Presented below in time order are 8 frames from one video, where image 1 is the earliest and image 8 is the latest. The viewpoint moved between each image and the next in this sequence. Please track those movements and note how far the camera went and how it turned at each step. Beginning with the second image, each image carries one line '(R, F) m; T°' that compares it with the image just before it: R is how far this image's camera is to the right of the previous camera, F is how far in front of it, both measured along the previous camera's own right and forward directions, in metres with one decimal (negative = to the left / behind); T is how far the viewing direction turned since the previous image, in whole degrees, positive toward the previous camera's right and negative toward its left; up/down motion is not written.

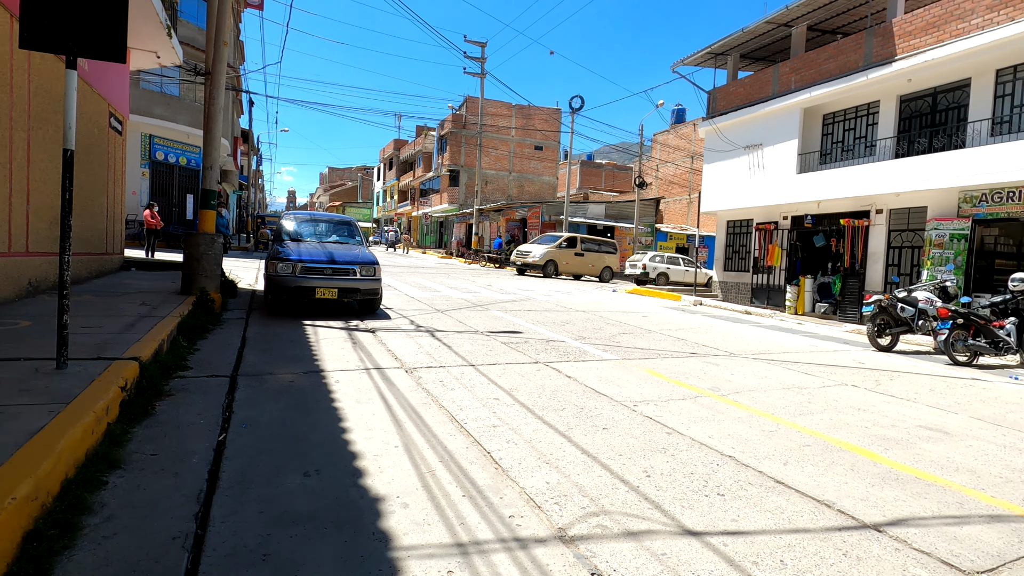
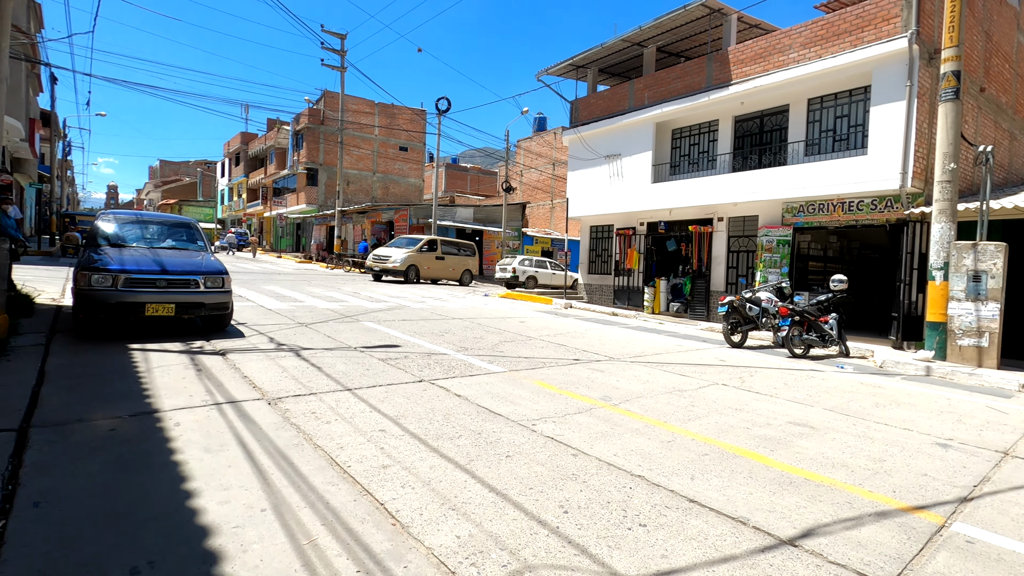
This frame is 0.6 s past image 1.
(-0.2, +0.5) m; +14°
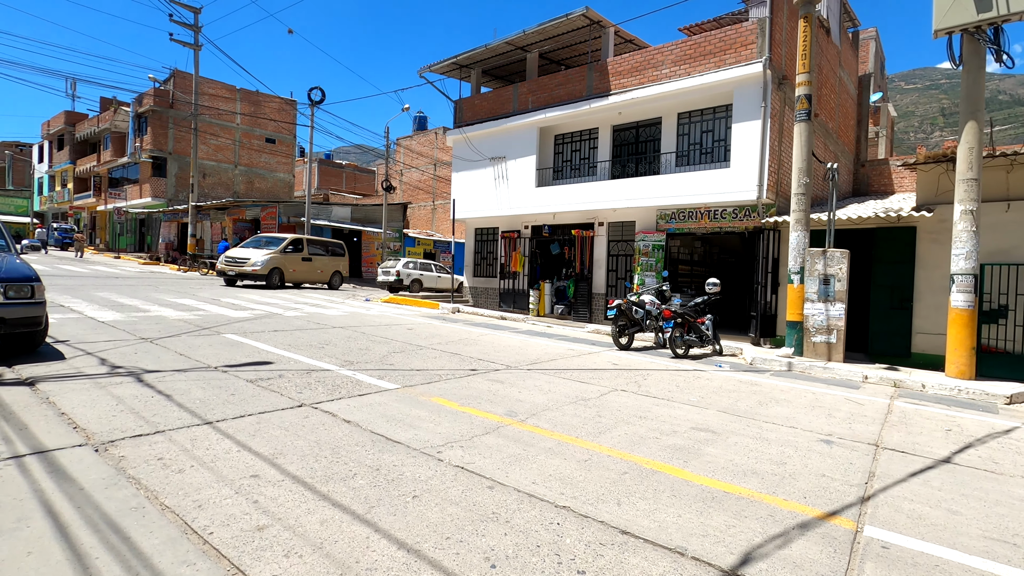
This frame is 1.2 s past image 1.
(-0.2, +0.5) m; +13°
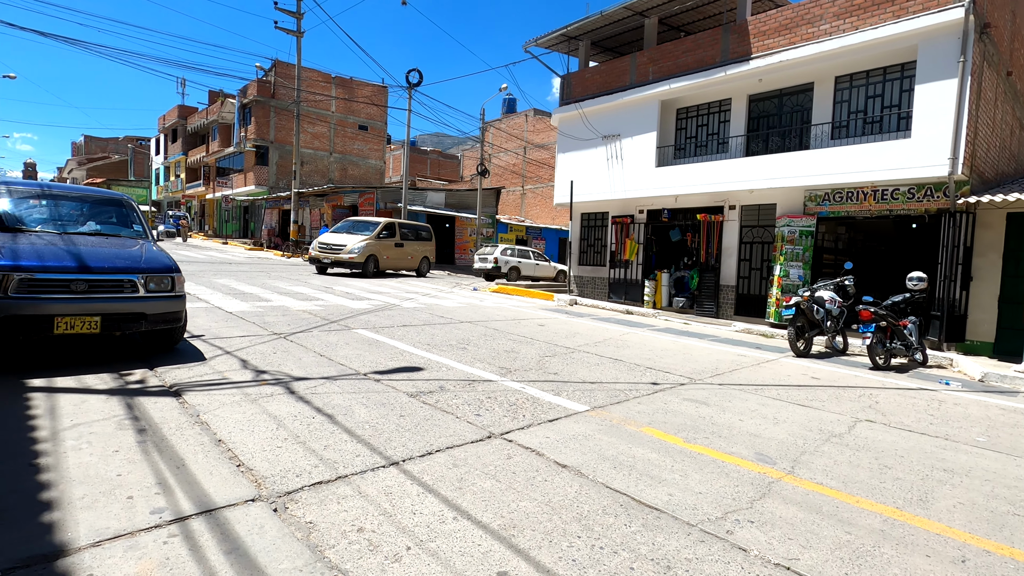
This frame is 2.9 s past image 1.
(-1.4, +1.3) m; -8°
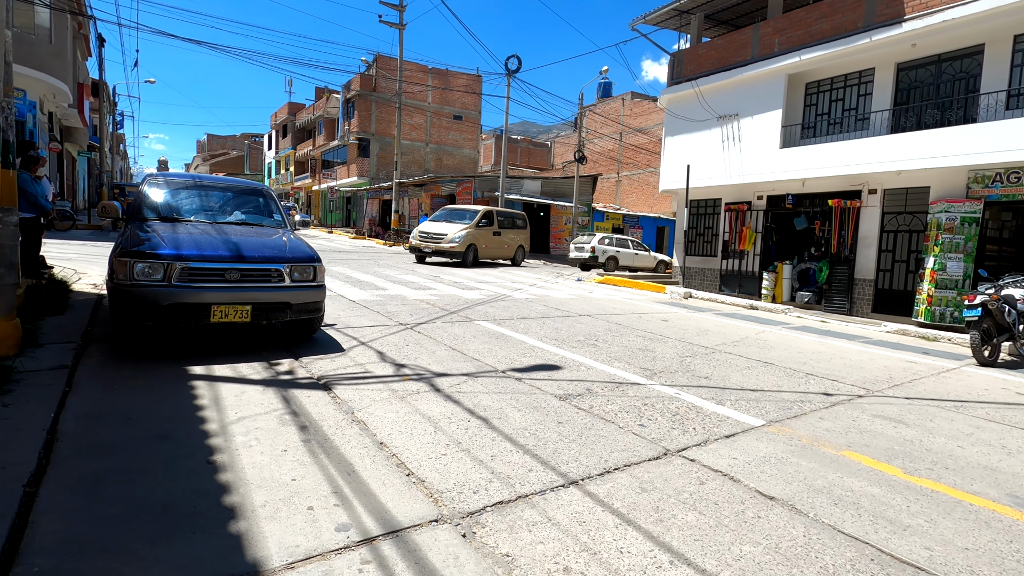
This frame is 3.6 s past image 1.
(-0.7, +0.4) m; -9°
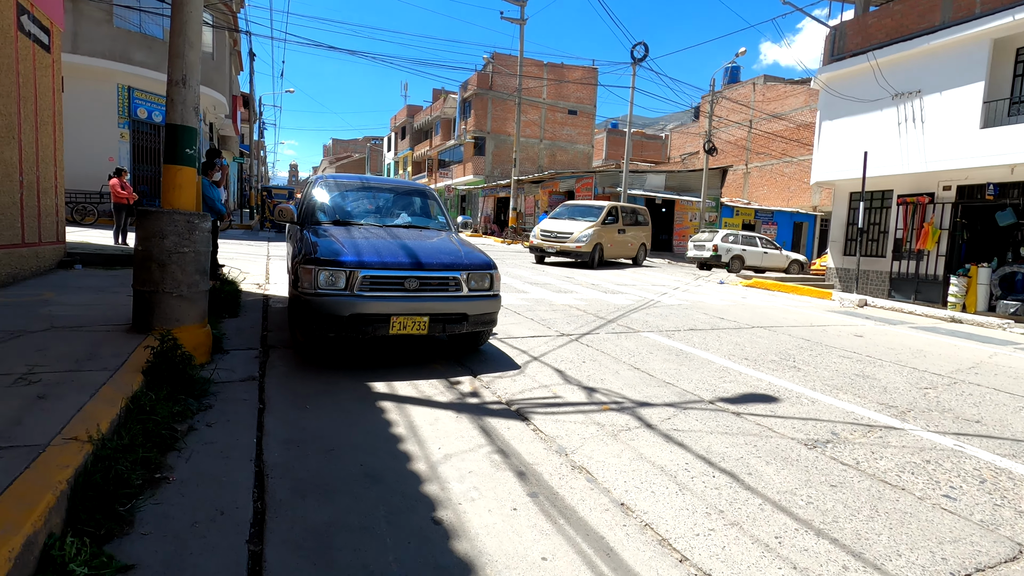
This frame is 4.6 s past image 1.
(-0.9, +0.7) m; -11°
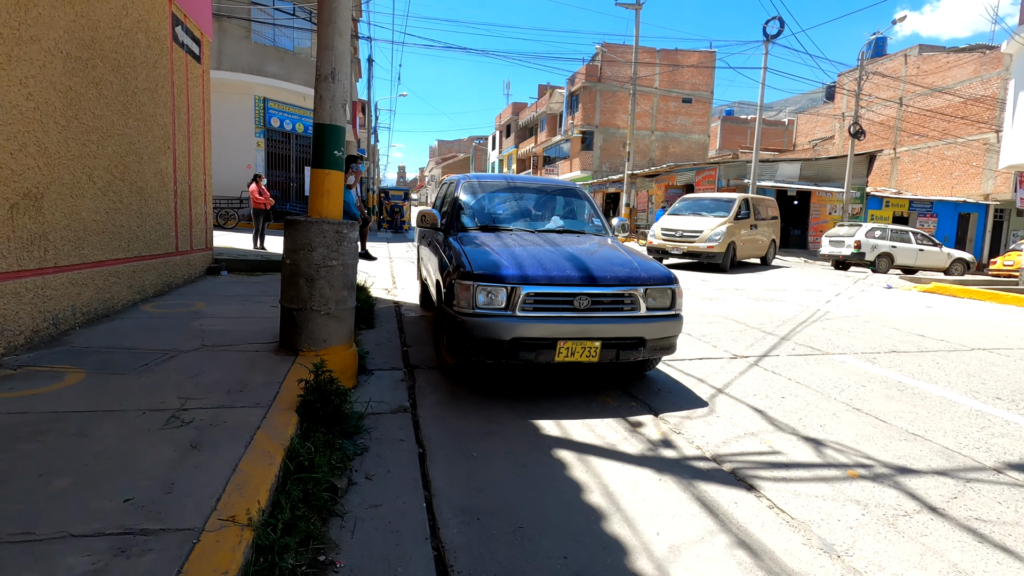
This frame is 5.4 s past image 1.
(-0.7, +0.8) m; -10°
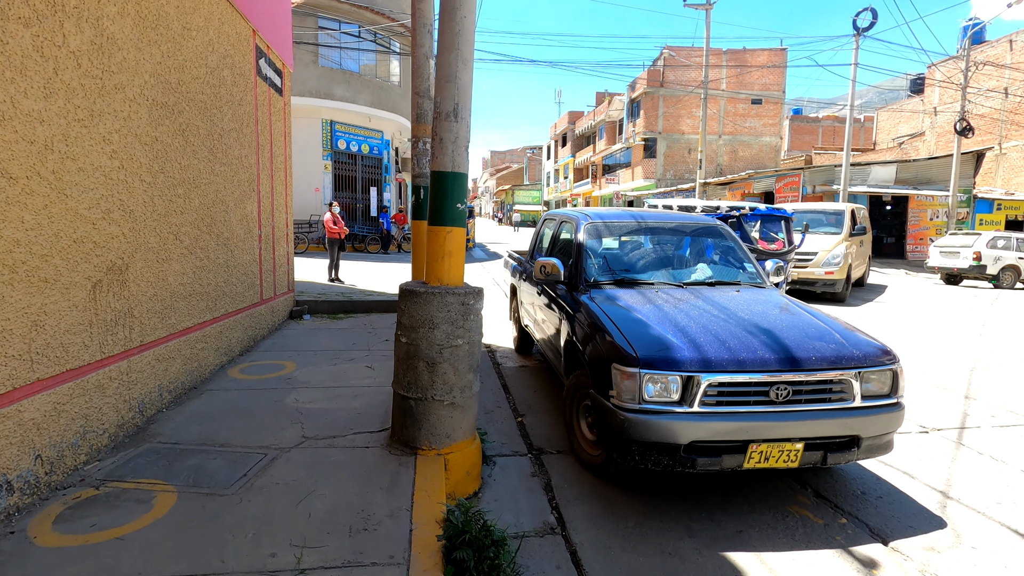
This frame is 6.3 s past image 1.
(-0.7, +0.8) m; -6°
